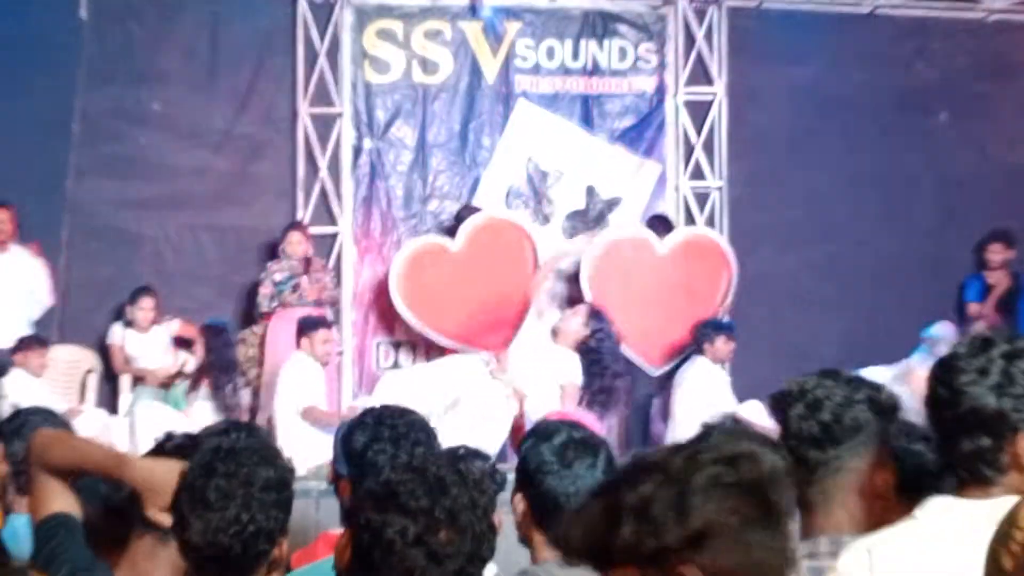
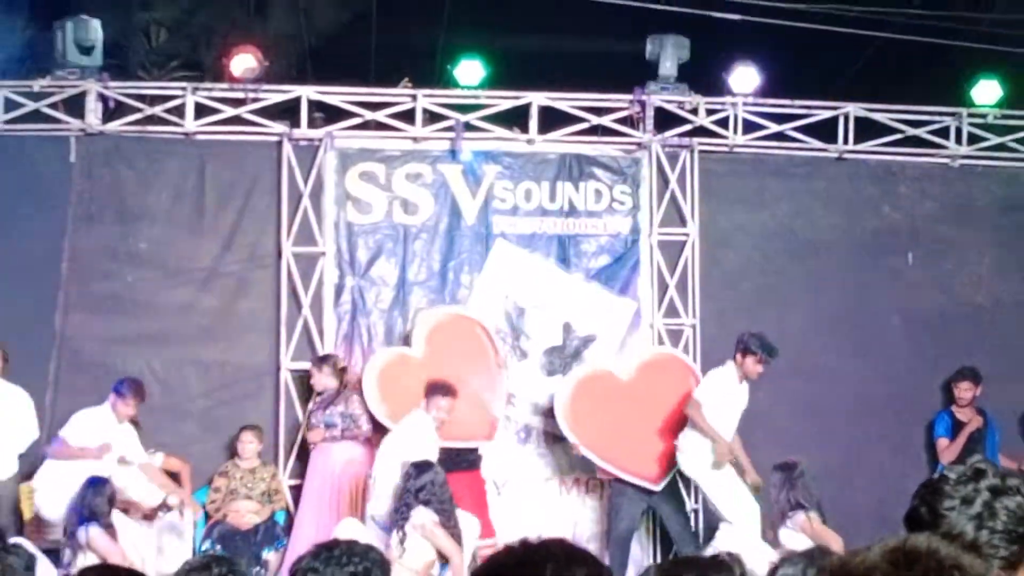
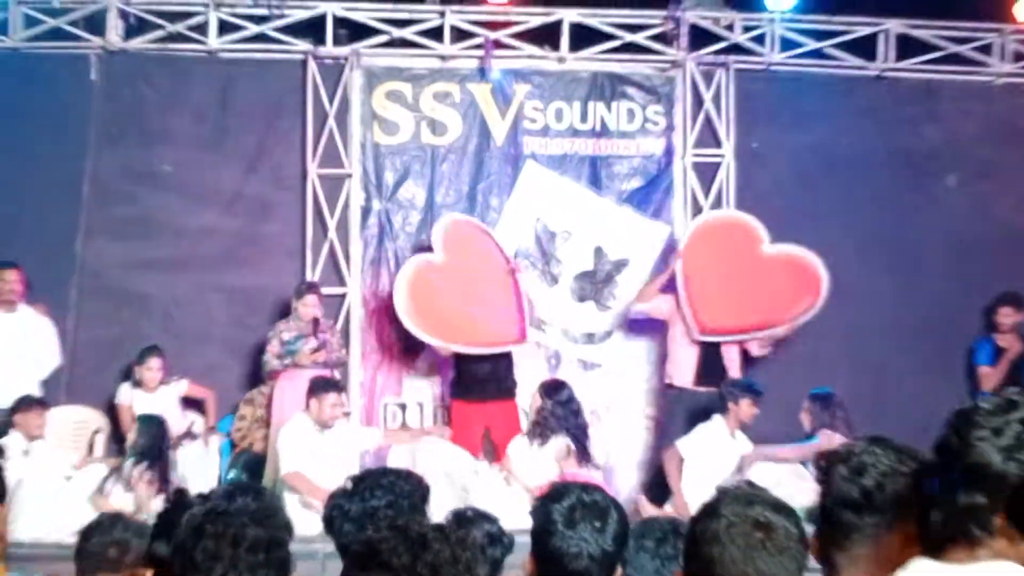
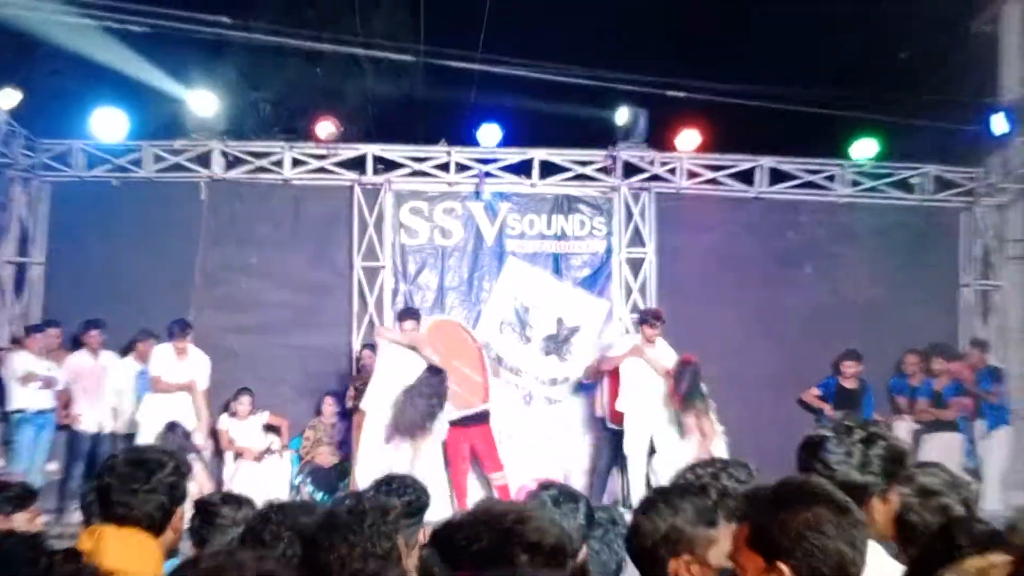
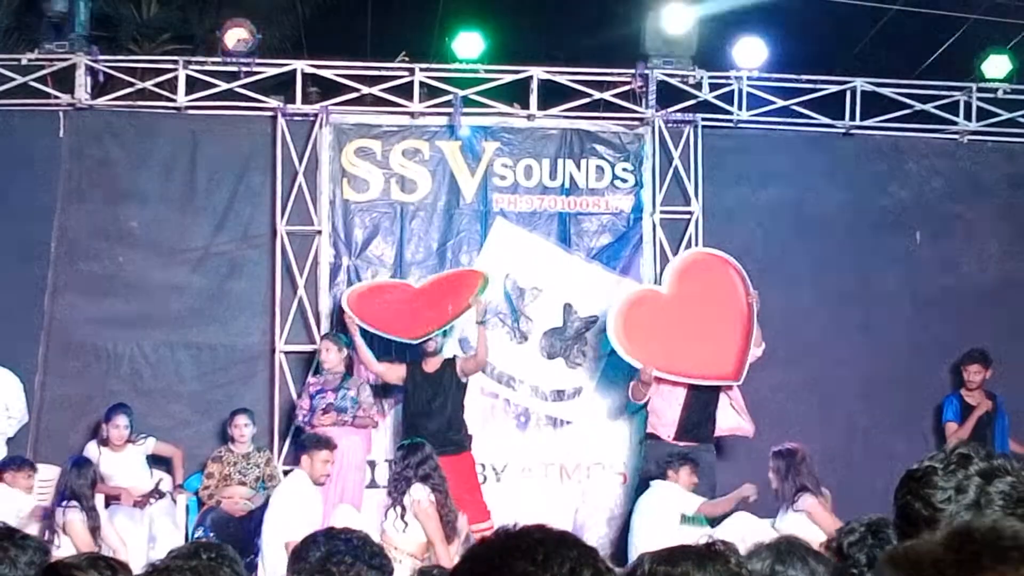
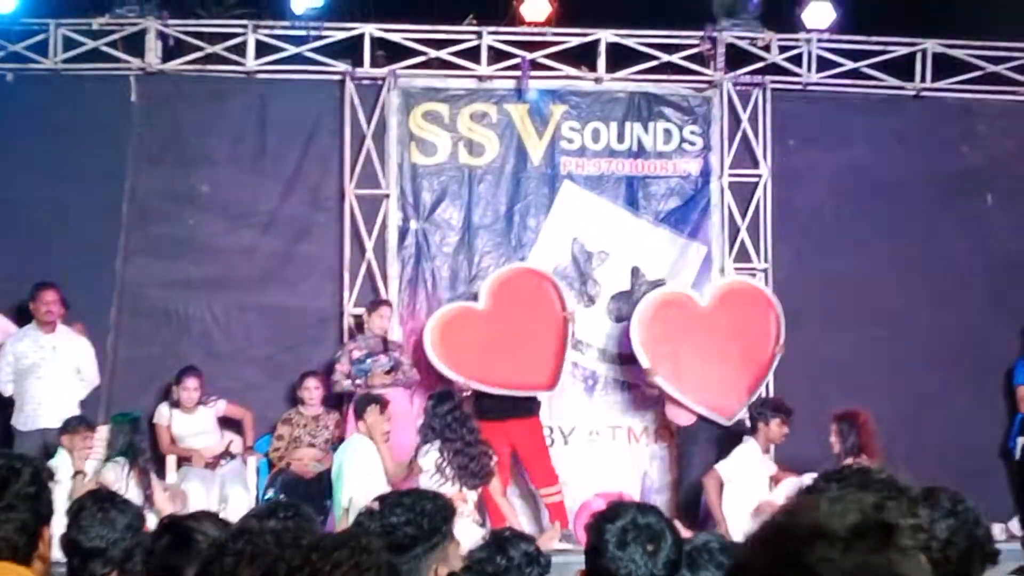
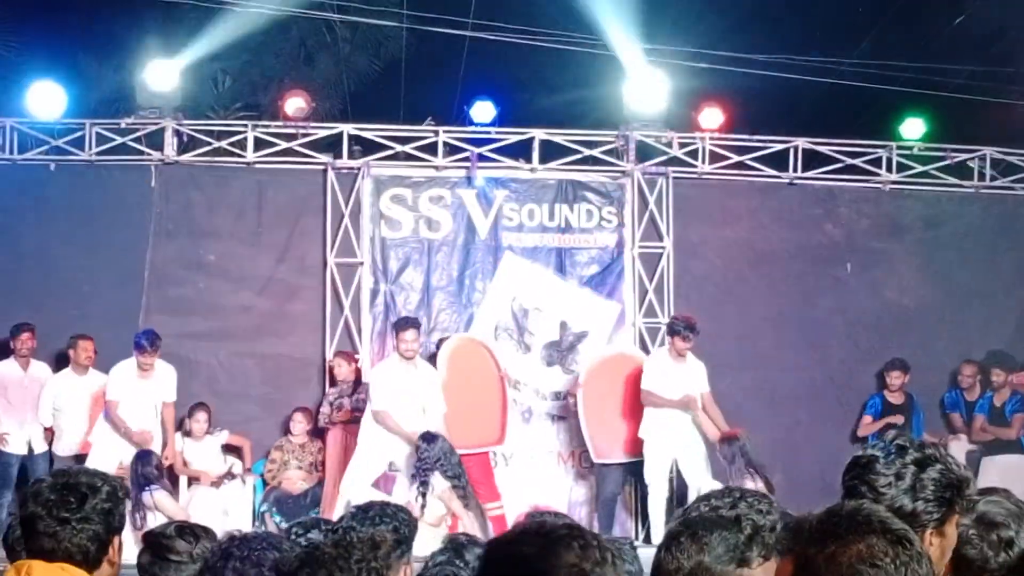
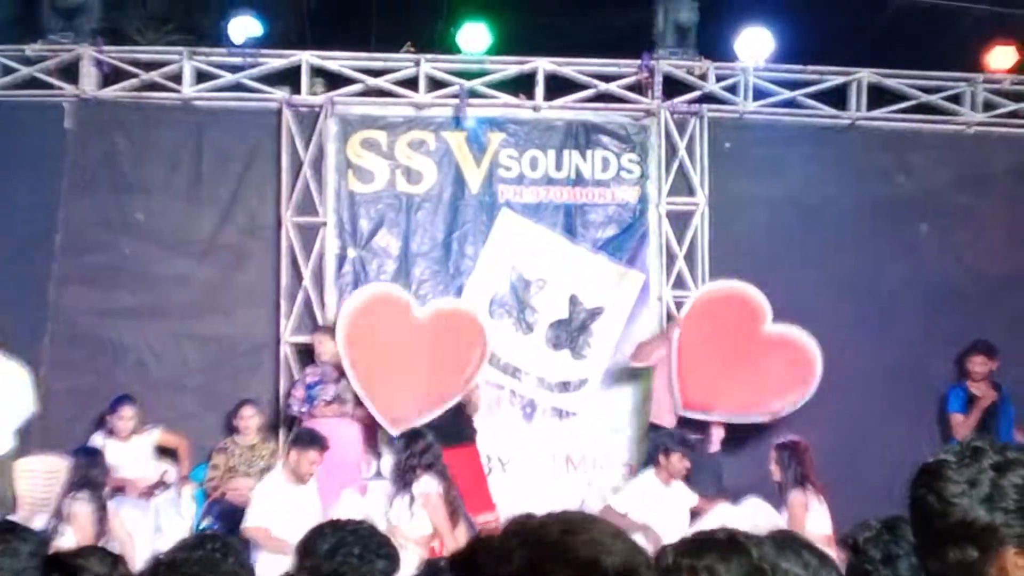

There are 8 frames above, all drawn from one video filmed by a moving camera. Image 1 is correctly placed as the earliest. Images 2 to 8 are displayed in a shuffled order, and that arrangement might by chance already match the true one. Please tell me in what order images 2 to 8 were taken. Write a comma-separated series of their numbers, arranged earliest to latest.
3, 6, 8, 5, 2, 7, 4
